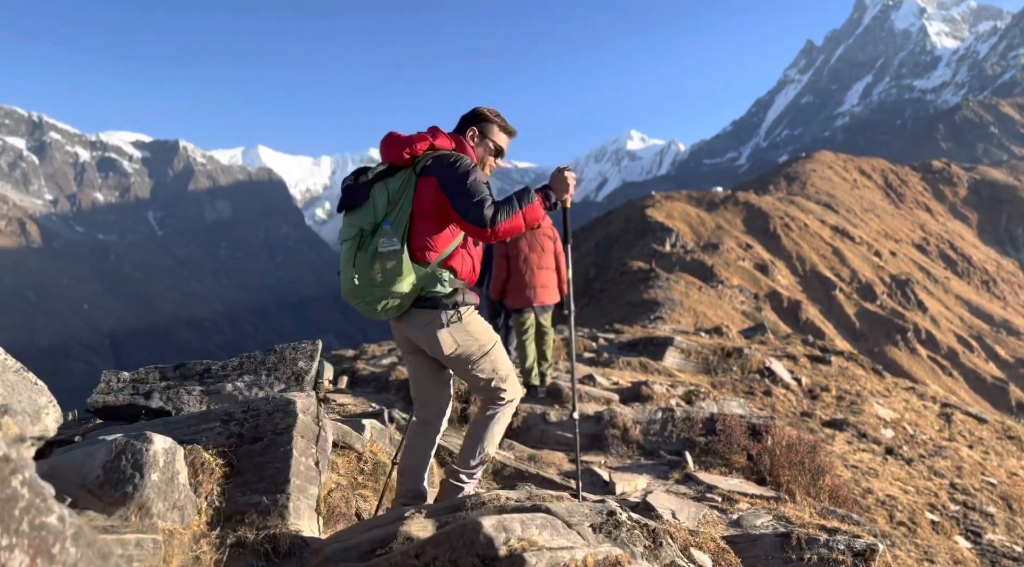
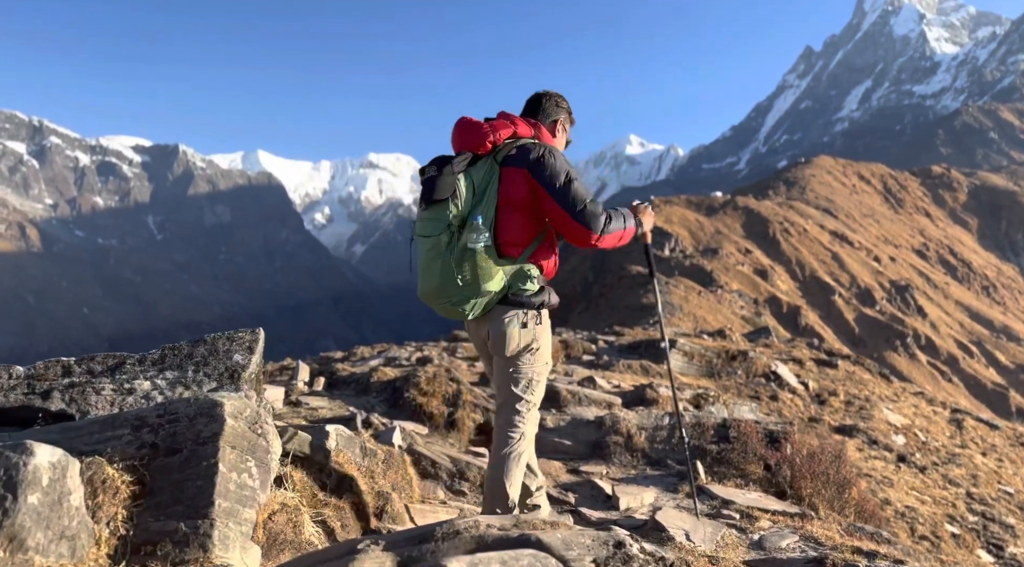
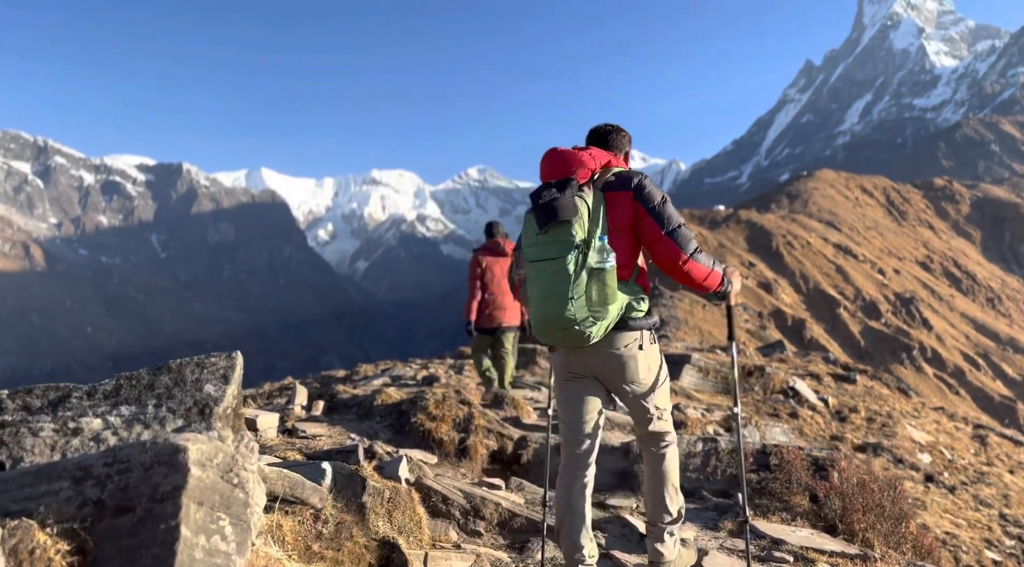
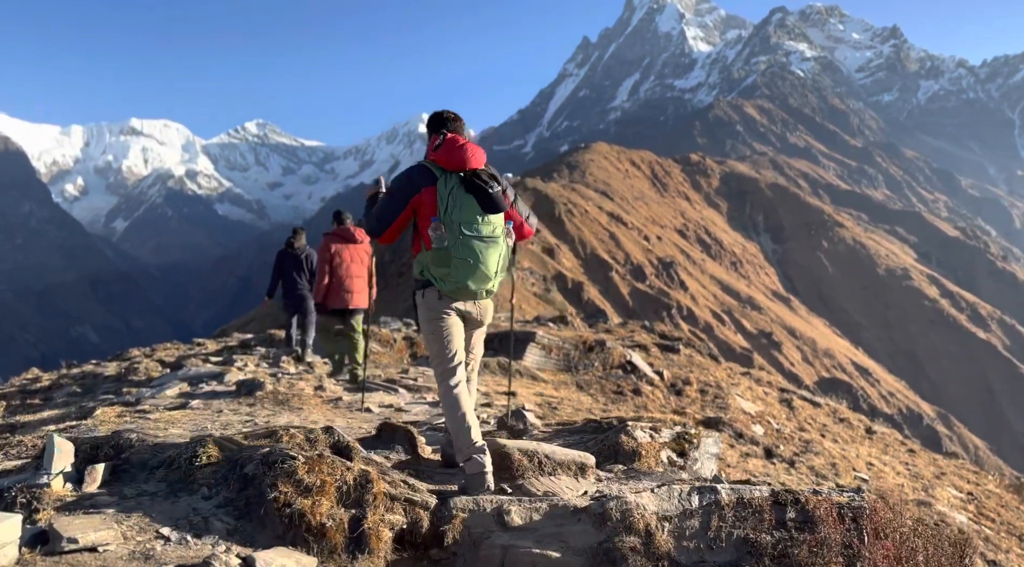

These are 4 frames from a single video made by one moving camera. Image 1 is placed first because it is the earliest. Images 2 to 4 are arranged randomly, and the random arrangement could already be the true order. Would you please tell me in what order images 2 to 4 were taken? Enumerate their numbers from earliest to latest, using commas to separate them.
2, 3, 4
